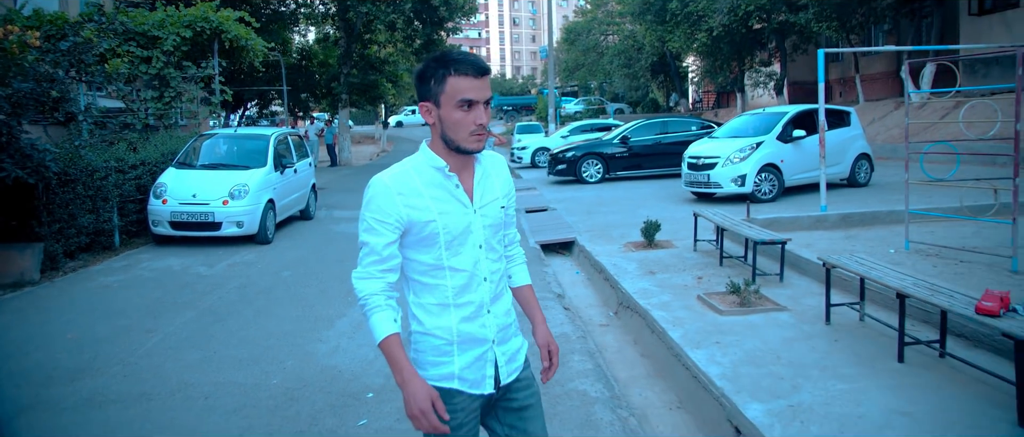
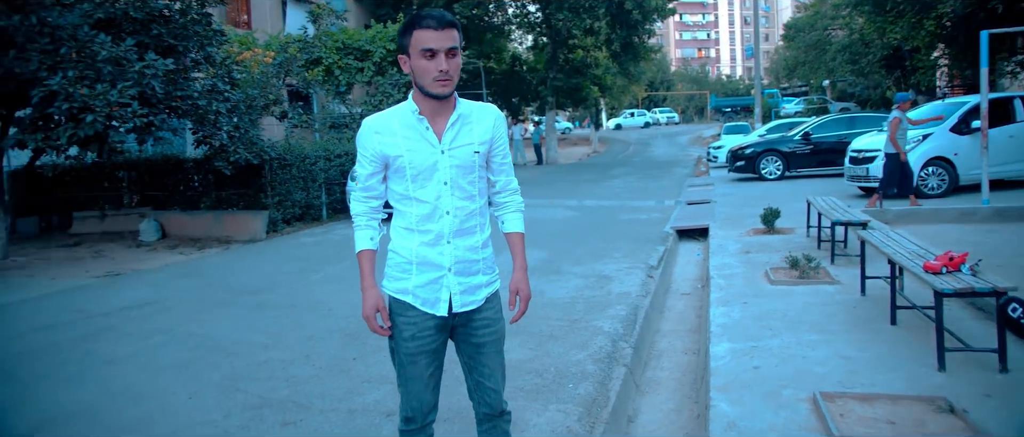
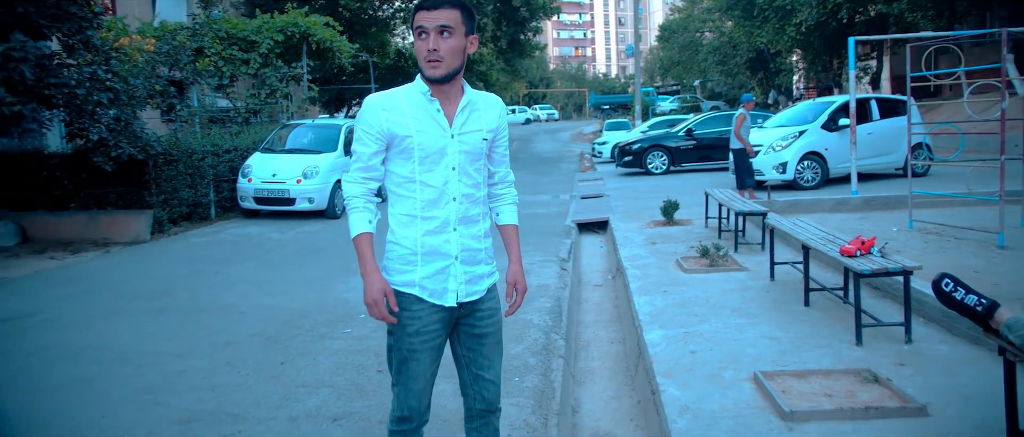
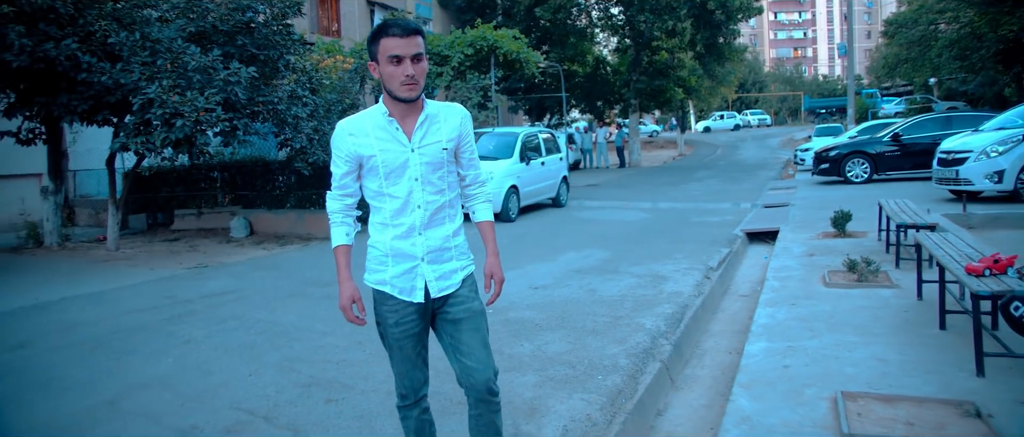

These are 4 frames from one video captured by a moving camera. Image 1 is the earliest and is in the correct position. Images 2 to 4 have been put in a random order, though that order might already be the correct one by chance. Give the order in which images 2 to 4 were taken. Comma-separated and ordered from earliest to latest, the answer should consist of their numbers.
3, 2, 4
